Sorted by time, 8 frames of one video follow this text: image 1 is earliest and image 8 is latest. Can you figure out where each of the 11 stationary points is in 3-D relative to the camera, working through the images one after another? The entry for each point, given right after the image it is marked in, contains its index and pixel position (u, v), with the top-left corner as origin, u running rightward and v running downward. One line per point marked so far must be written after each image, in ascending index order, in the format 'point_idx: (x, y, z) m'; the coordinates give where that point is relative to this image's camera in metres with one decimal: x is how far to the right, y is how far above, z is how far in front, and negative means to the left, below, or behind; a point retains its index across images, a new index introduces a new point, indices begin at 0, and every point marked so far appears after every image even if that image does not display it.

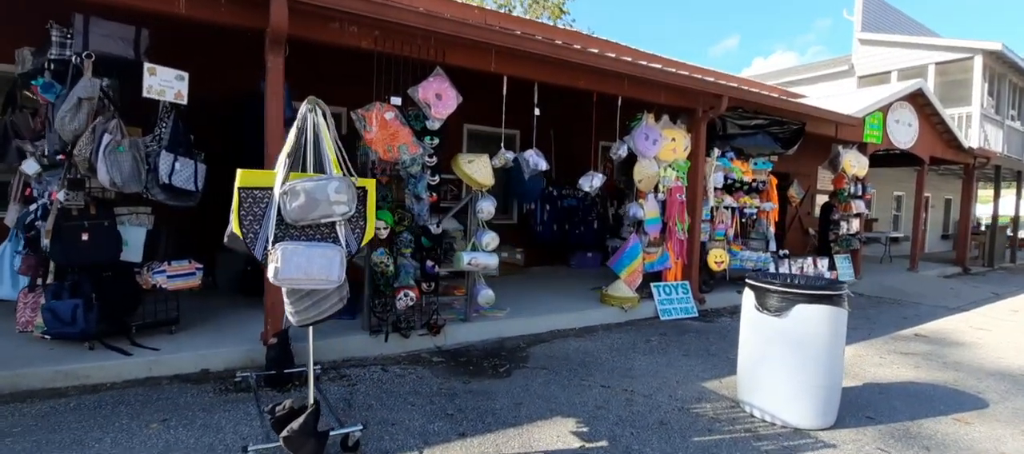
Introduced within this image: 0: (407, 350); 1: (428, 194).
0: (-1.1, -1.2, +5.0) m
1: (-0.8, +0.3, +5.0) m
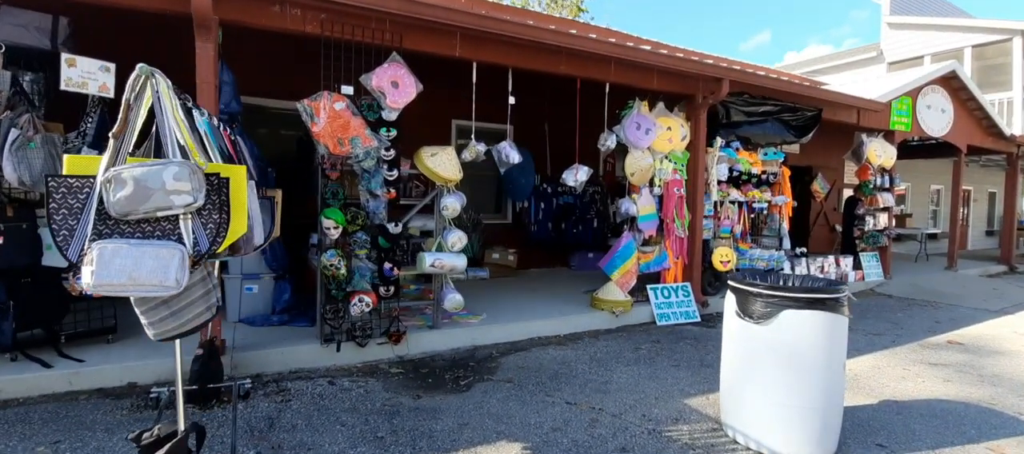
0: (-1.4, -1.2, +4.6) m
1: (-1.2, +0.3, +4.6) m
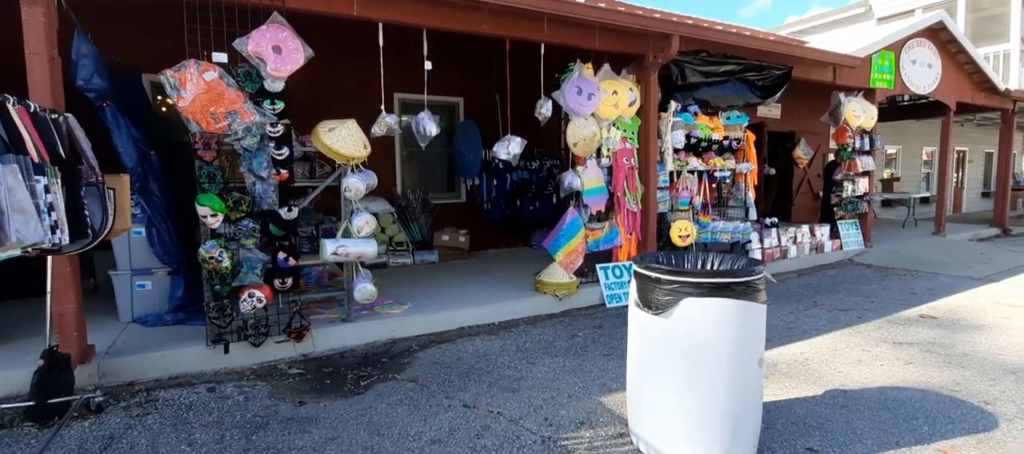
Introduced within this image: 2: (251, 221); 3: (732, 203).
0: (-2.1, -1.1, +4.1) m
1: (-1.9, +0.5, +4.1) m
2: (-2.1, 0.0, +4.0) m
3: (+3.2, +0.3, +7.2) m
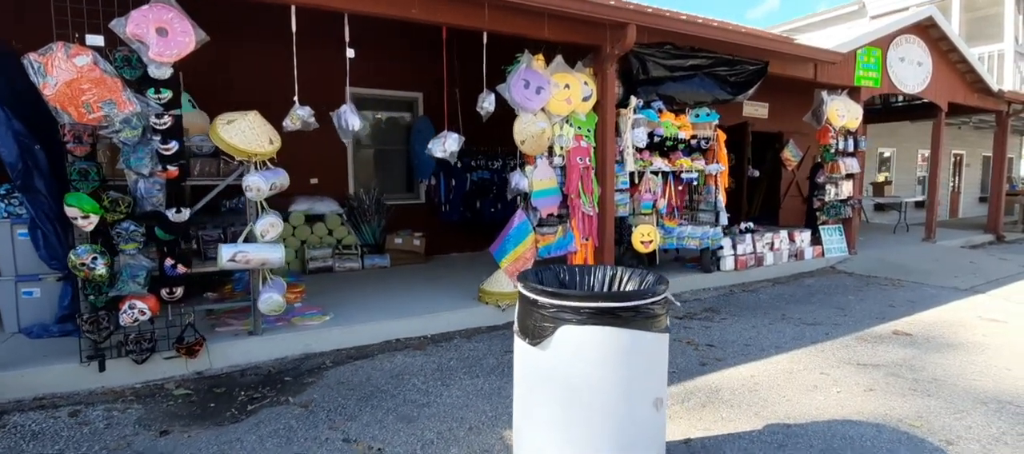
0: (-2.7, -1.1, +3.7) m
1: (-2.6, +0.4, +3.7) m
2: (-2.8, 0.0, +3.6) m
3: (+2.6, +0.3, +6.8) m
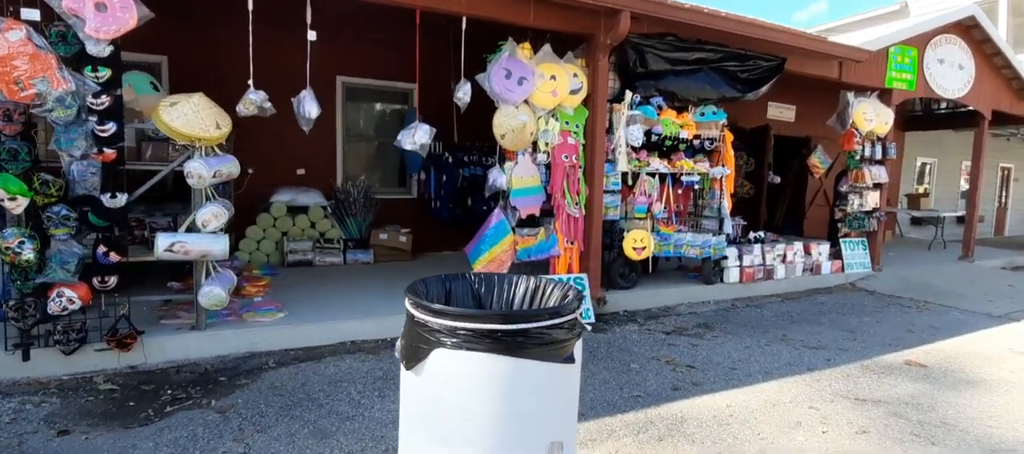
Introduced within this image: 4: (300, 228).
0: (-3.1, -1.0, +3.5) m
1: (-2.9, +0.5, +3.5) m
2: (-3.1, +0.1, +3.4) m
3: (+2.5, +0.2, +6.3) m
4: (-2.7, 0.0, +6.3) m
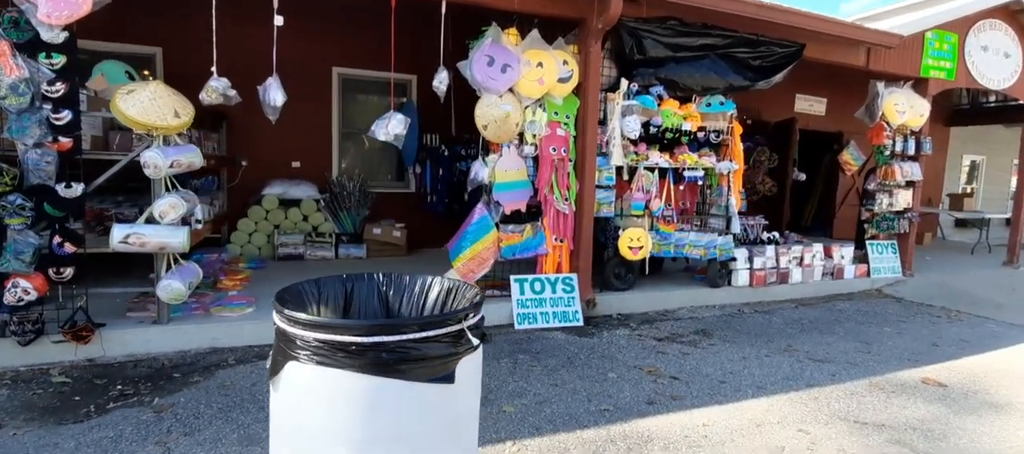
0: (-3.4, -1.0, +3.5) m
1: (-3.1, +0.6, +3.4) m
2: (-3.4, +0.2, +3.4) m
3: (+2.4, +0.2, +5.8) m
4: (-2.8, +0.1, +6.3) m
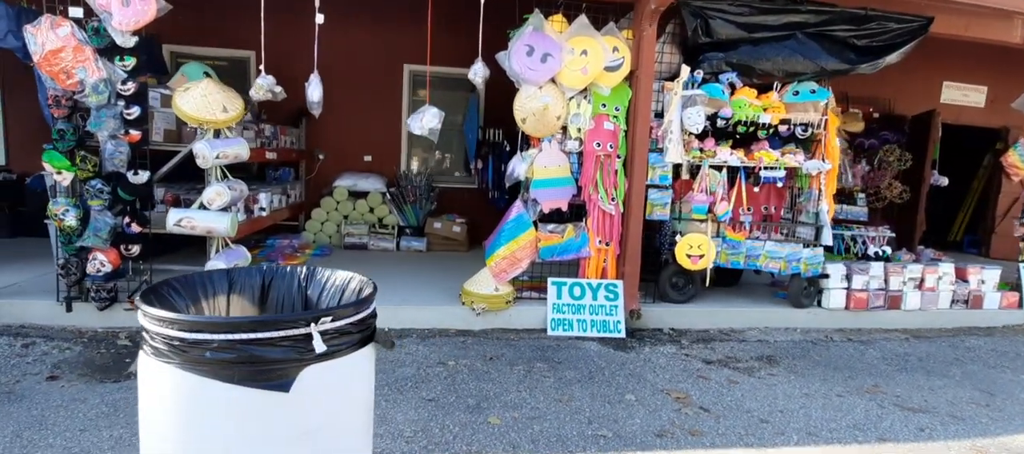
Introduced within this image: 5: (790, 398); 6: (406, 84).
0: (-3.3, -0.8, +4.0) m
1: (-3.0, +0.7, +3.9) m
2: (-3.2, +0.4, +3.9) m
3: (+2.9, +0.1, +5.0) m
4: (-2.0, +0.2, +6.6) m
5: (+2.0, -1.2, +3.5) m
6: (-1.5, +2.0, +6.8) m
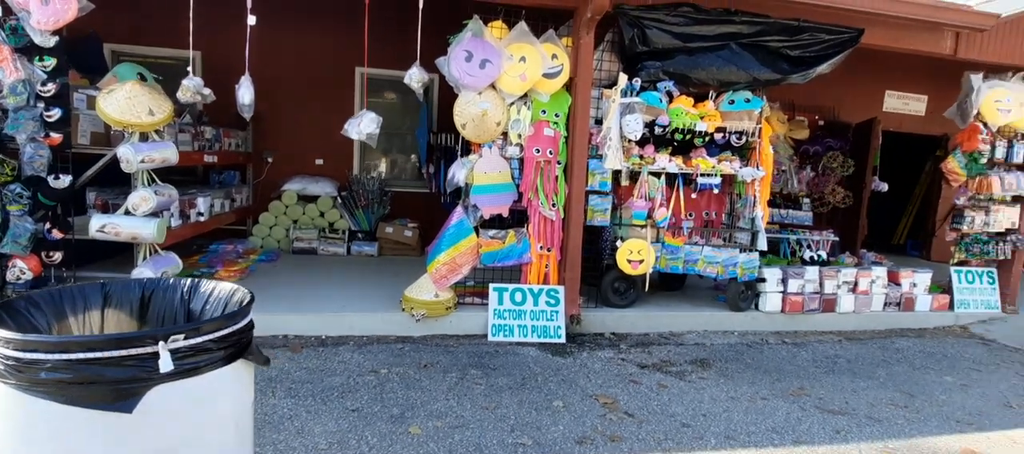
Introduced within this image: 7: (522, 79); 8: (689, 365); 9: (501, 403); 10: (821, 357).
0: (-3.8, -0.9, +3.9) m
1: (-3.5, +0.7, +3.8) m
2: (-3.7, +0.3, +3.8) m
3: (+2.3, 0.0, +5.1) m
4: (-2.7, +0.1, +6.5) m
5: (+1.5, -1.3, +3.6) m
6: (-2.1, +1.9, +6.8) m
7: (+0.1, +1.3, +4.4) m
8: (+1.5, -1.2, +4.2) m
9: (-0.1, -1.2, +3.3) m
10: (+2.8, -1.2, +4.6) m
